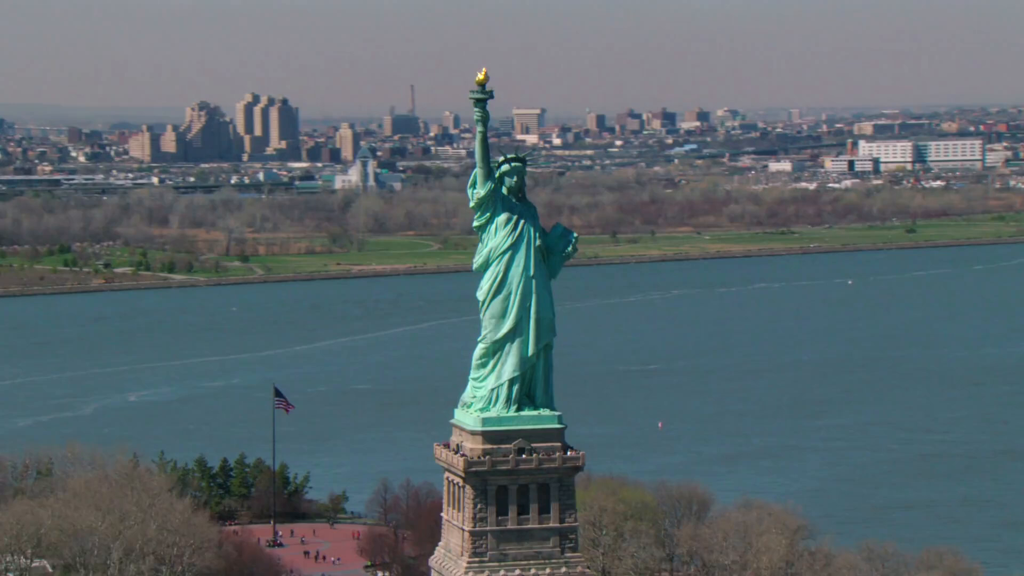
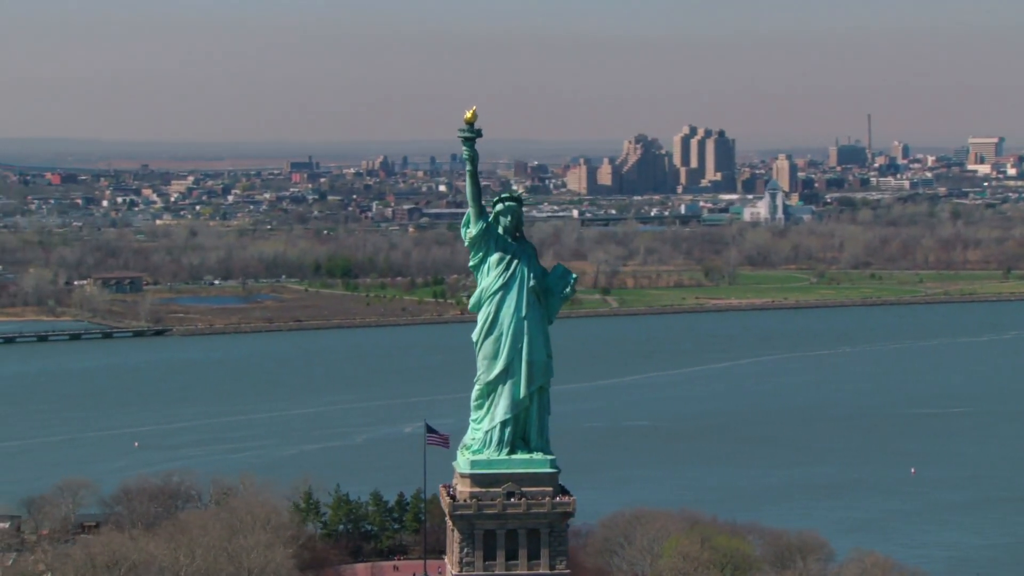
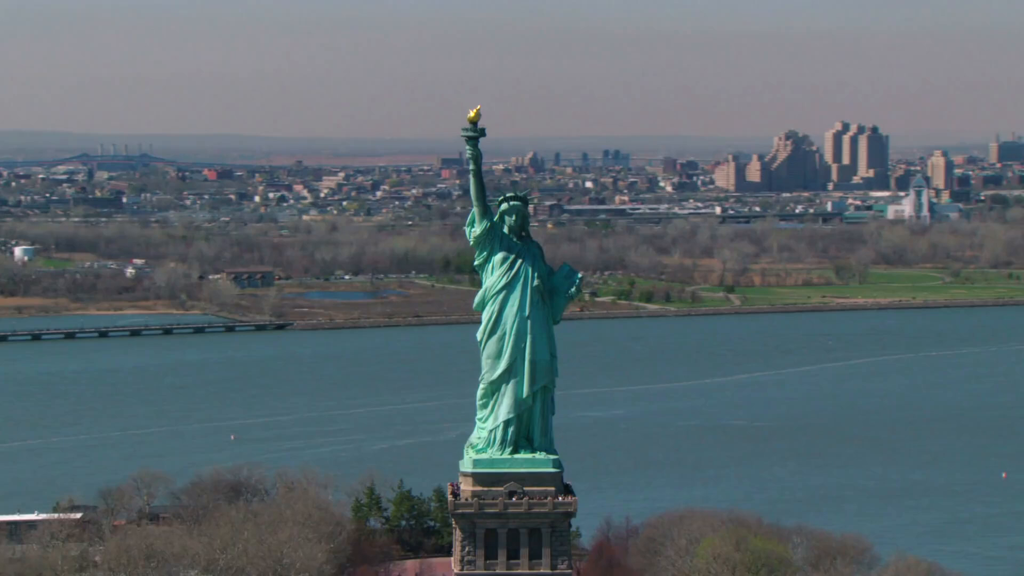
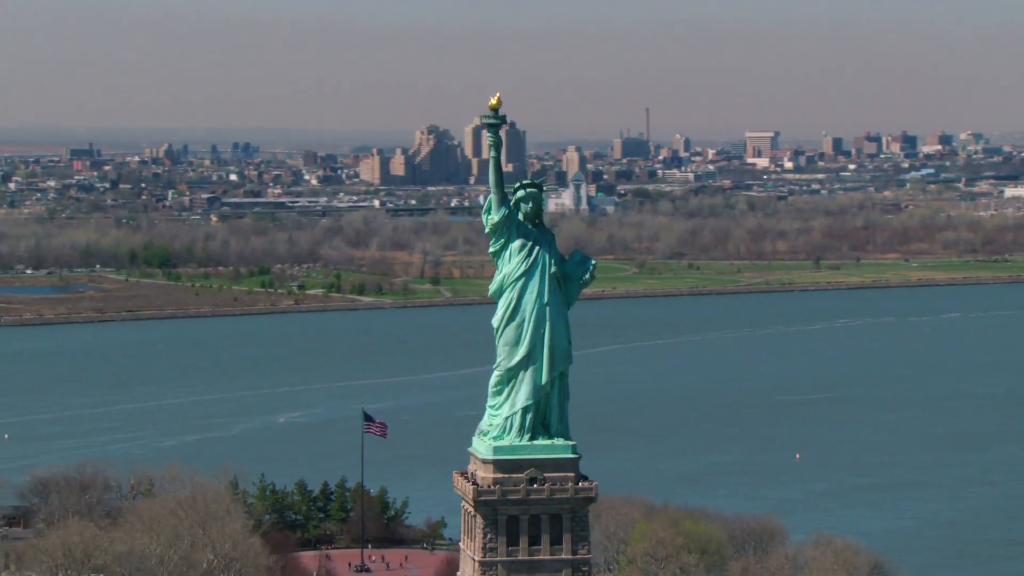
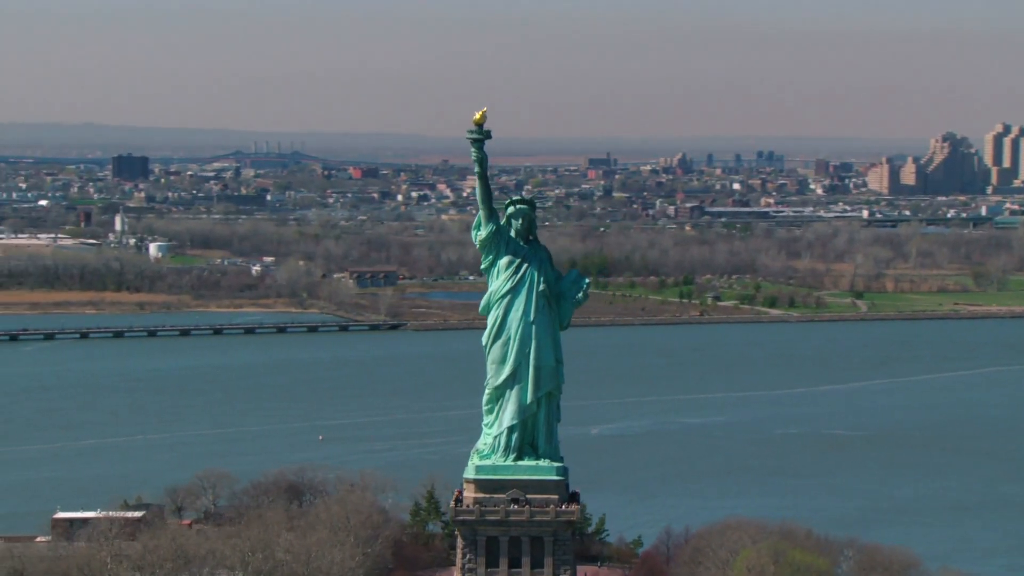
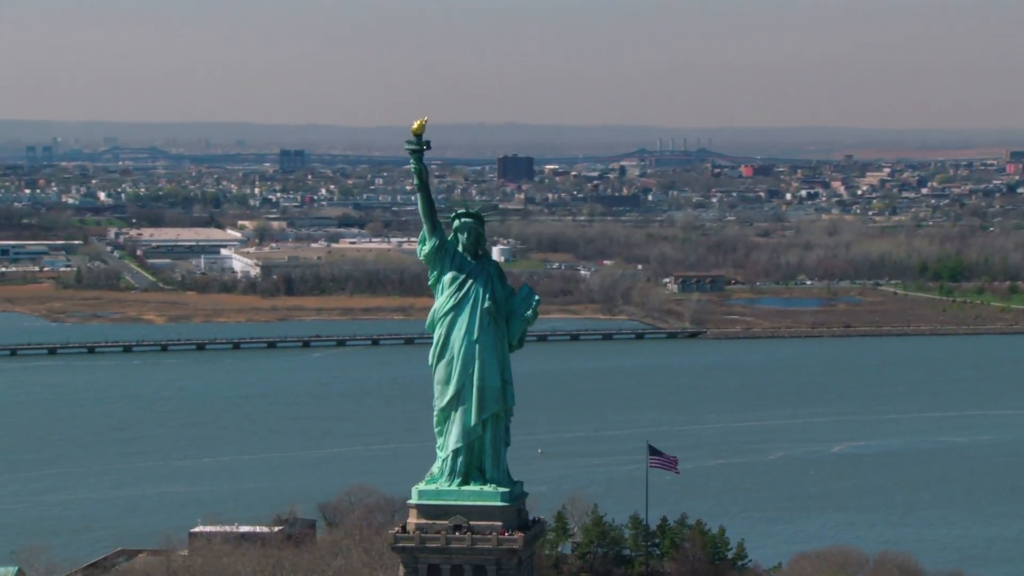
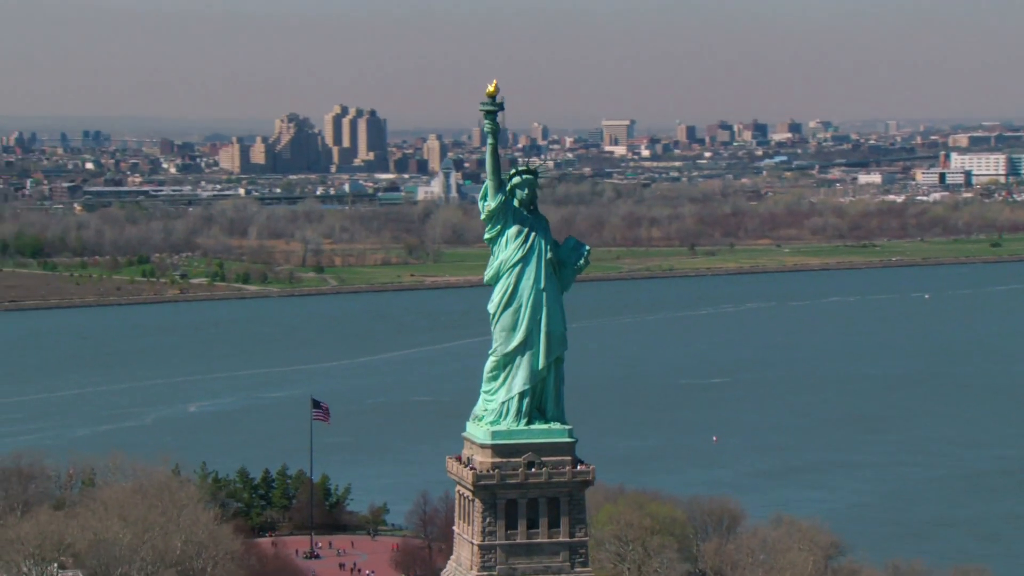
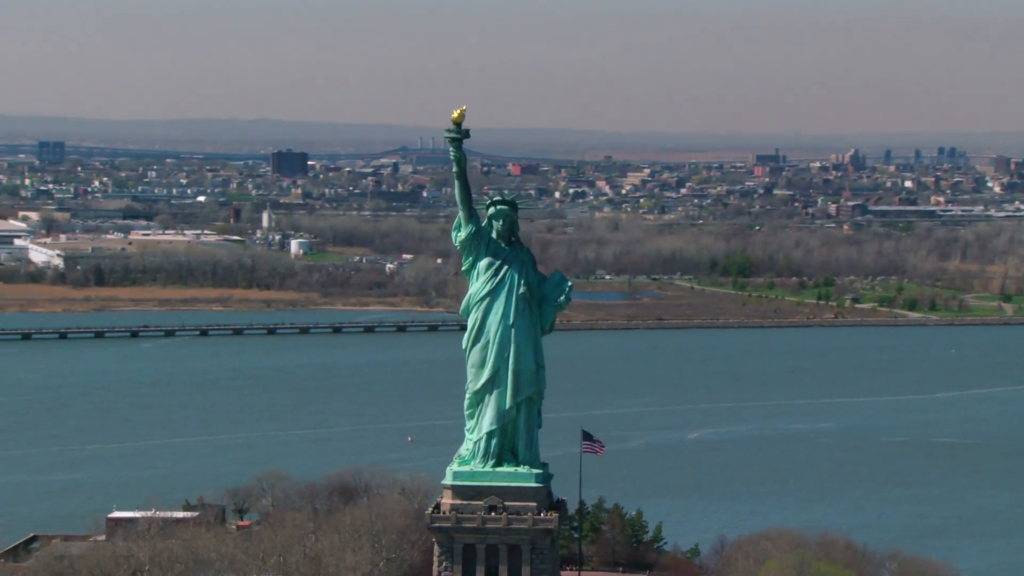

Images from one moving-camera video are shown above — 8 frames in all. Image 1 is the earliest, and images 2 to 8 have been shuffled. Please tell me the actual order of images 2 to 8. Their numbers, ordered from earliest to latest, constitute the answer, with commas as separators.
7, 4, 2, 3, 5, 8, 6
